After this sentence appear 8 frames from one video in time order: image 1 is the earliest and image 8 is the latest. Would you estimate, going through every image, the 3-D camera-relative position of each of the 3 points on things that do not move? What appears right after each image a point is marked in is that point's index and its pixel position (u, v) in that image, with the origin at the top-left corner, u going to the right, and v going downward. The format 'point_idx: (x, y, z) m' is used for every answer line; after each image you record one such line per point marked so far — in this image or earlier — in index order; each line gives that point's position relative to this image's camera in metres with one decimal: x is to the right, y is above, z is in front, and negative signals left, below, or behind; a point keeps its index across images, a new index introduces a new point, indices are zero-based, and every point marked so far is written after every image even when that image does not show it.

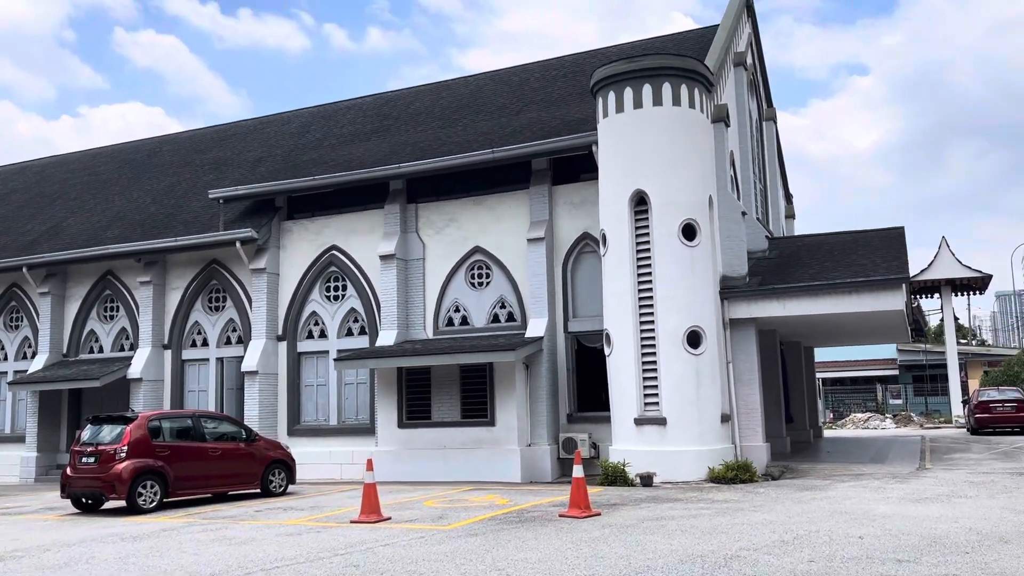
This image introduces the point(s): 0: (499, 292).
0: (-0.3, -0.1, +19.7) m
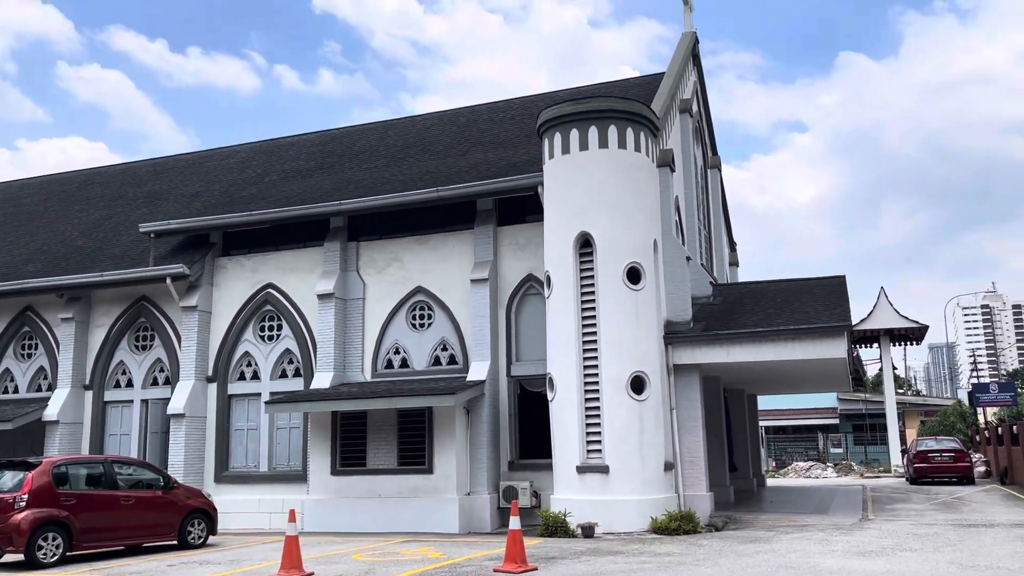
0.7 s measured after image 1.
0: (-1.6, -1.0, +19.1) m
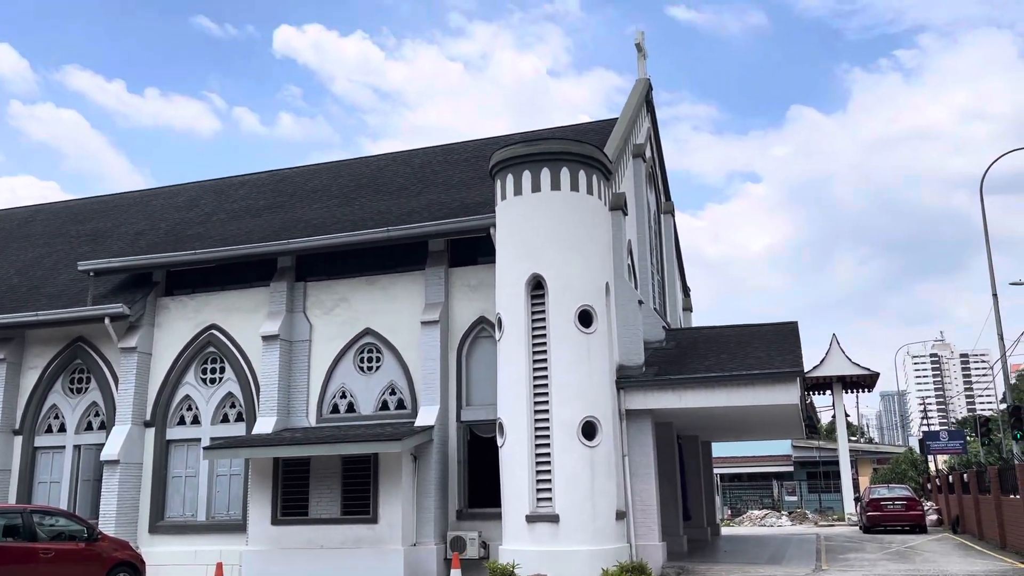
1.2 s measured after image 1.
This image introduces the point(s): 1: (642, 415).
0: (-2.7, -2.0, +18.6) m
1: (+2.6, -2.6, +16.9) m
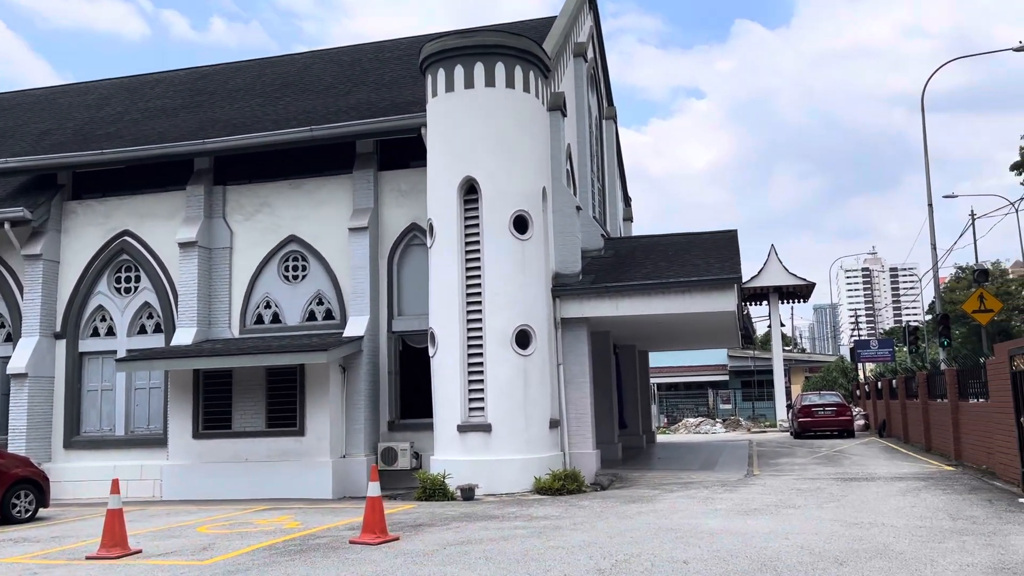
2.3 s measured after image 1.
0: (-4.2, 0.0, +17.8) m
1: (+1.3, -0.7, +16.5) m
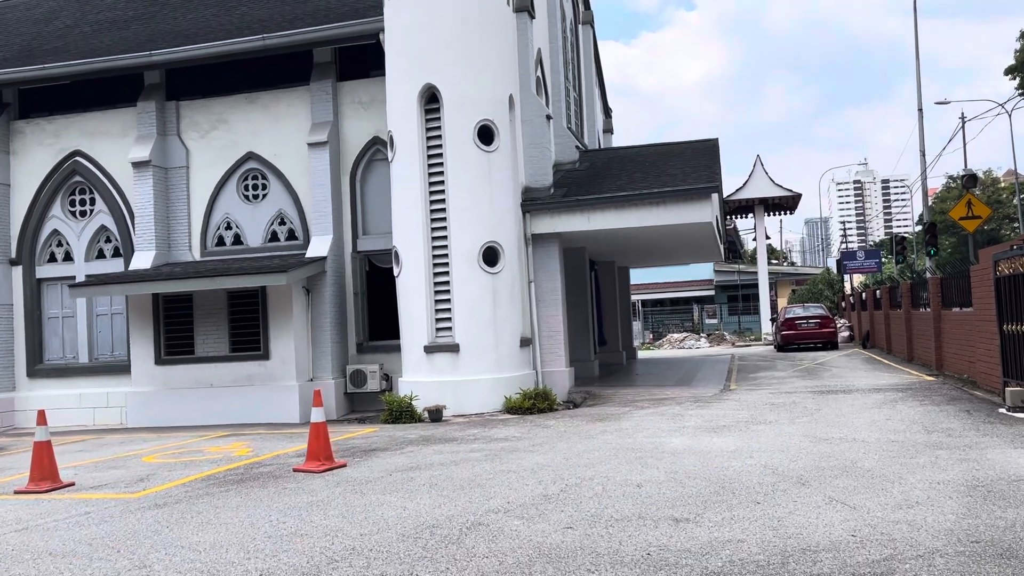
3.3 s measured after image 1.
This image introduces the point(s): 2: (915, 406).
0: (-4.8, +1.7, +17.0) m
1: (+0.7, +0.9, +15.9) m
2: (+5.1, -1.5, +10.6) m
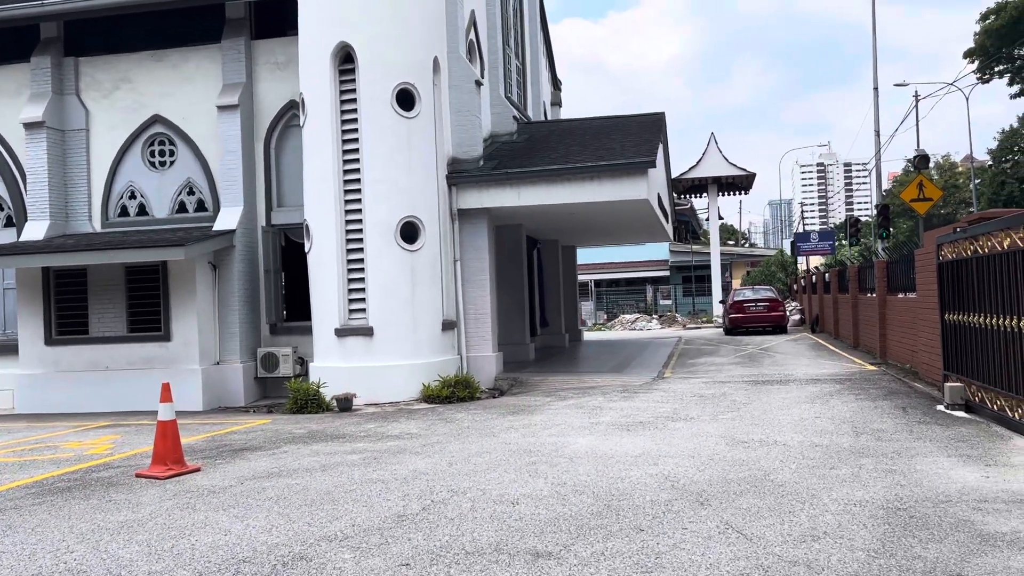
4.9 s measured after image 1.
0: (-6.1, +2.1, +15.7) m
1: (-0.6, +1.3, +14.8) m
2: (+3.9, -1.3, +9.8) m
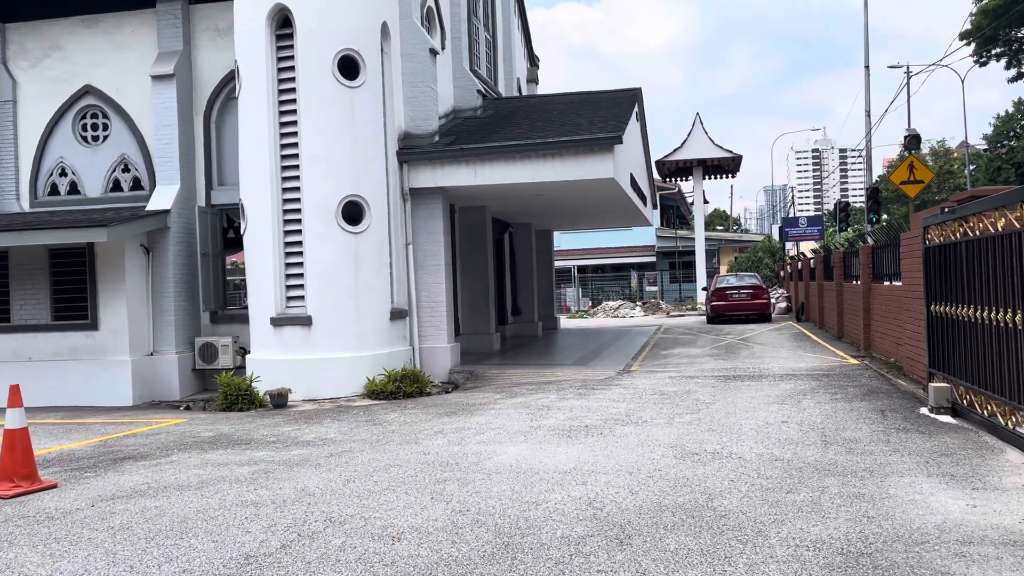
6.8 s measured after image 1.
0: (-6.8, +2.4, +14.6) m
1: (-1.3, +1.5, +13.7) m
2: (+3.3, -1.2, +8.8) m
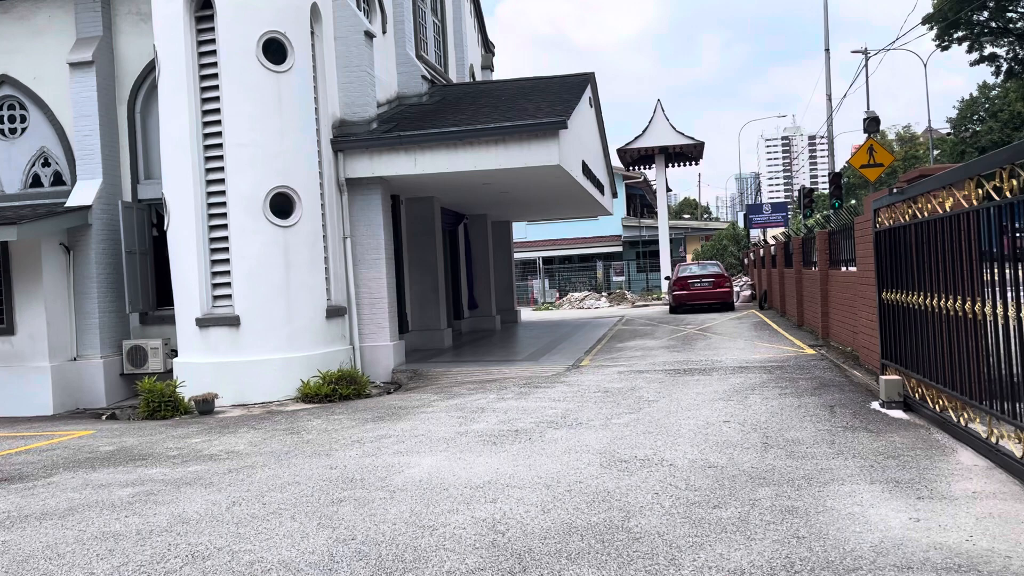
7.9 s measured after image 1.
0: (-7.8, +2.4, +13.7) m
1: (-2.2, +1.6, +13.0) m
2: (+2.6, -1.1, +8.3) m
